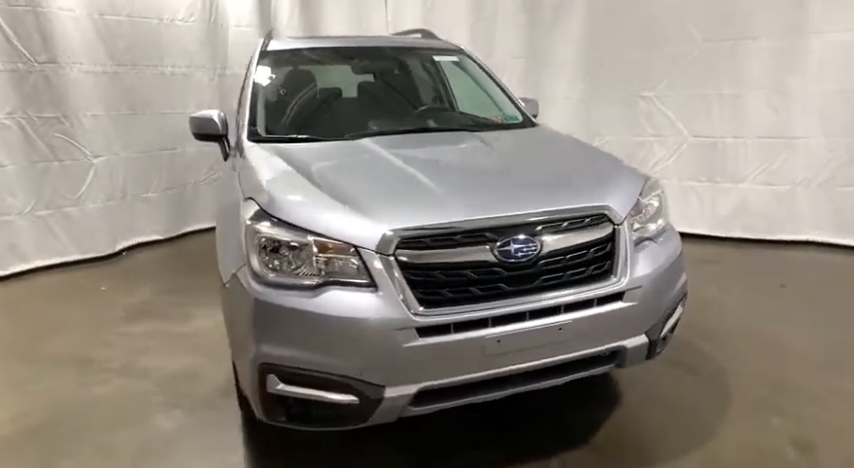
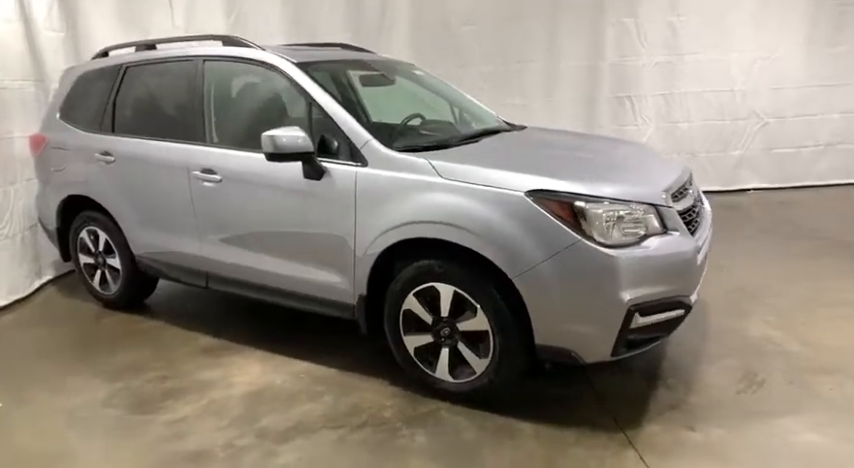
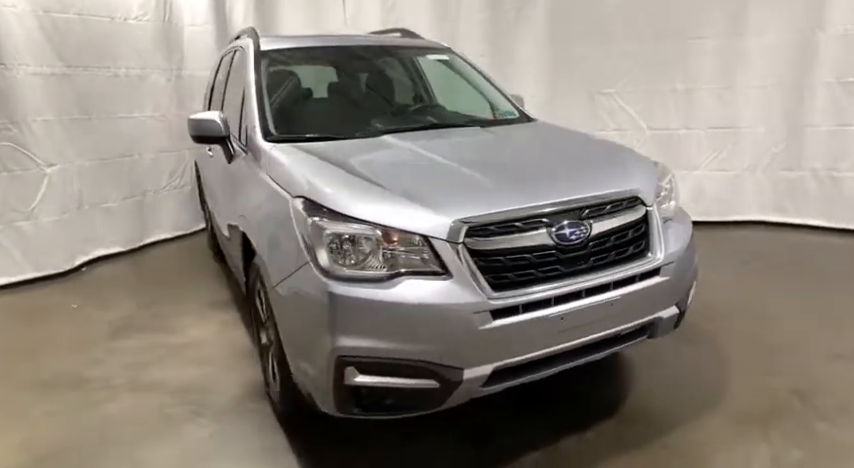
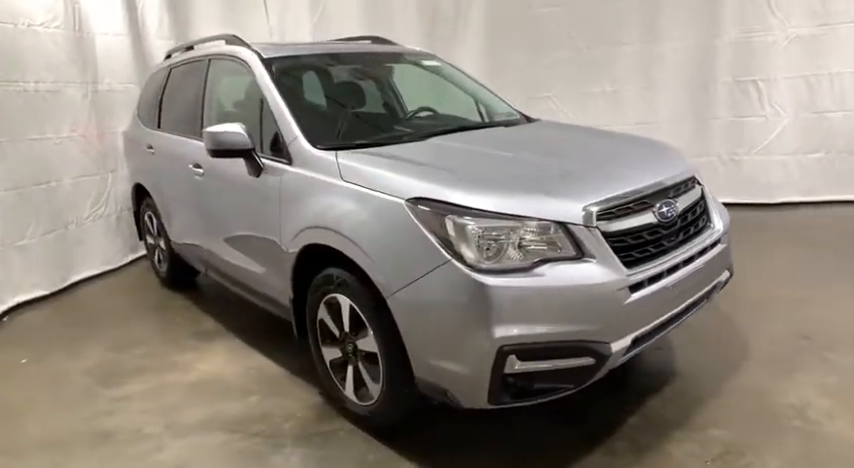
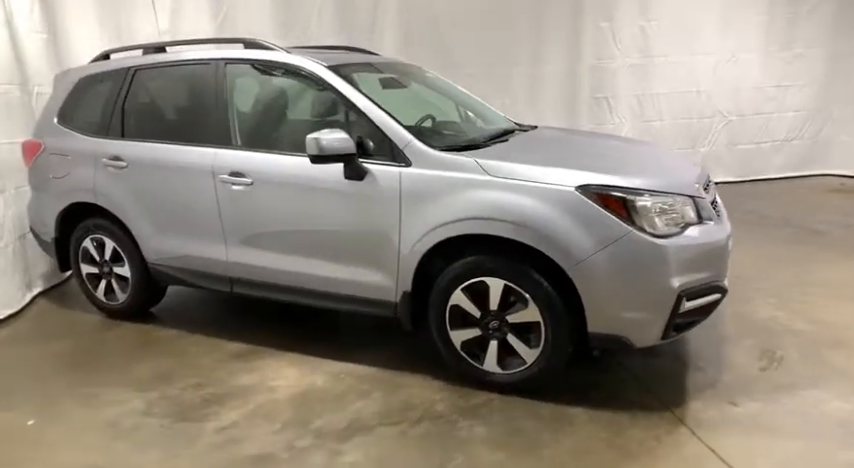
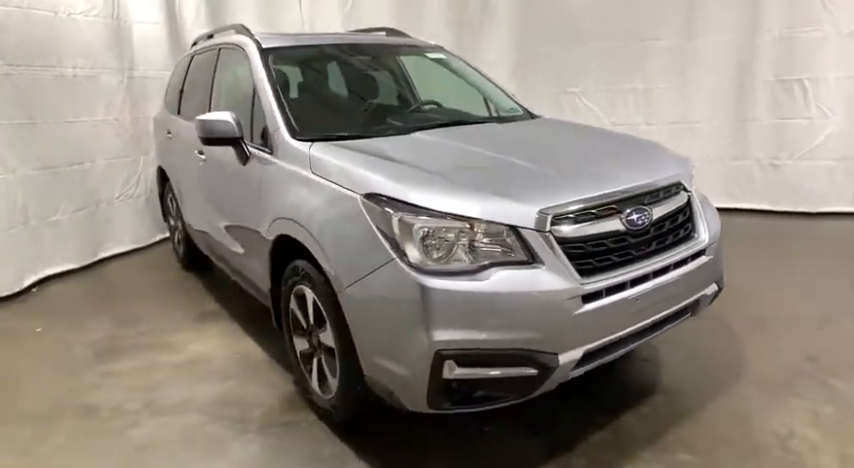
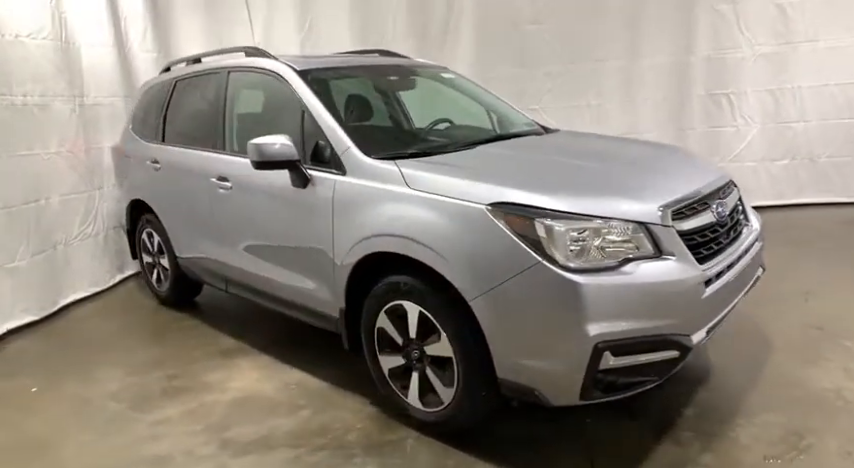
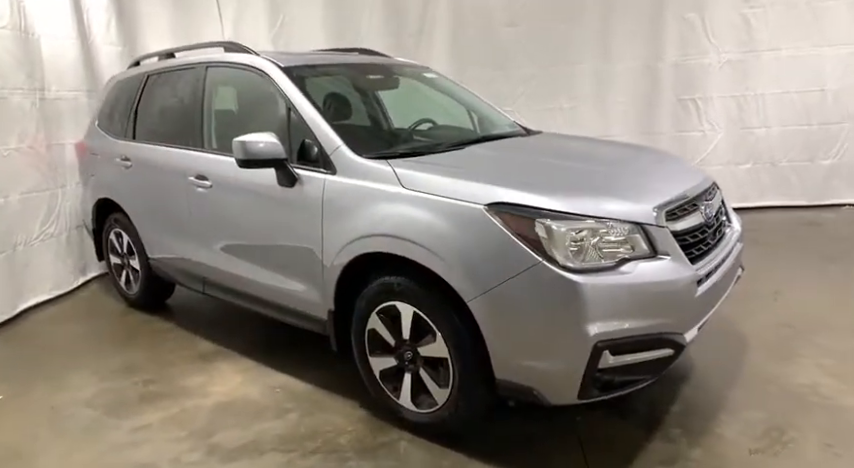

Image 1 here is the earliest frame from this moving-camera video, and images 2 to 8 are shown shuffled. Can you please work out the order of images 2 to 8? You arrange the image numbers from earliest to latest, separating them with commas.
3, 6, 4, 7, 8, 2, 5
